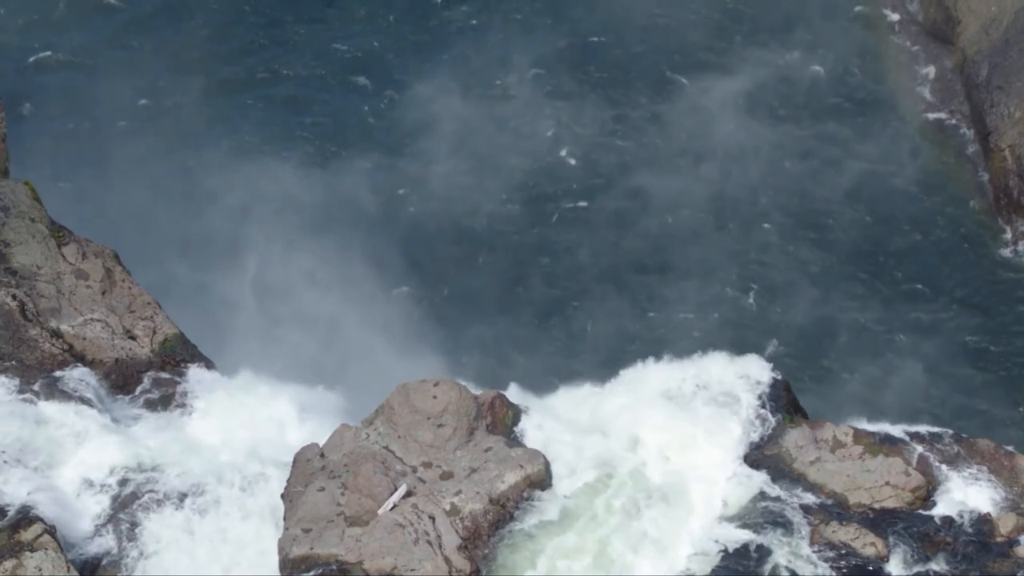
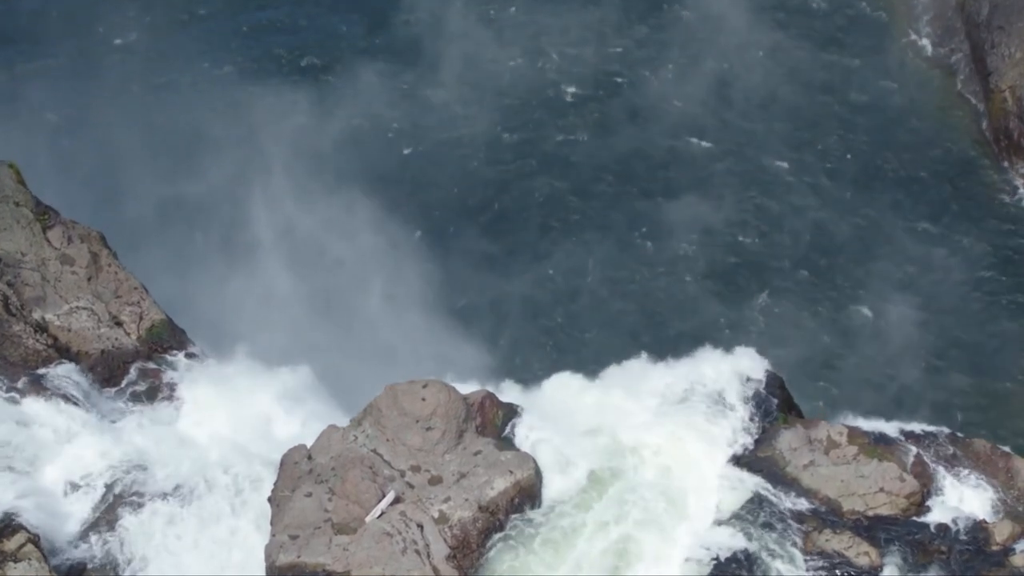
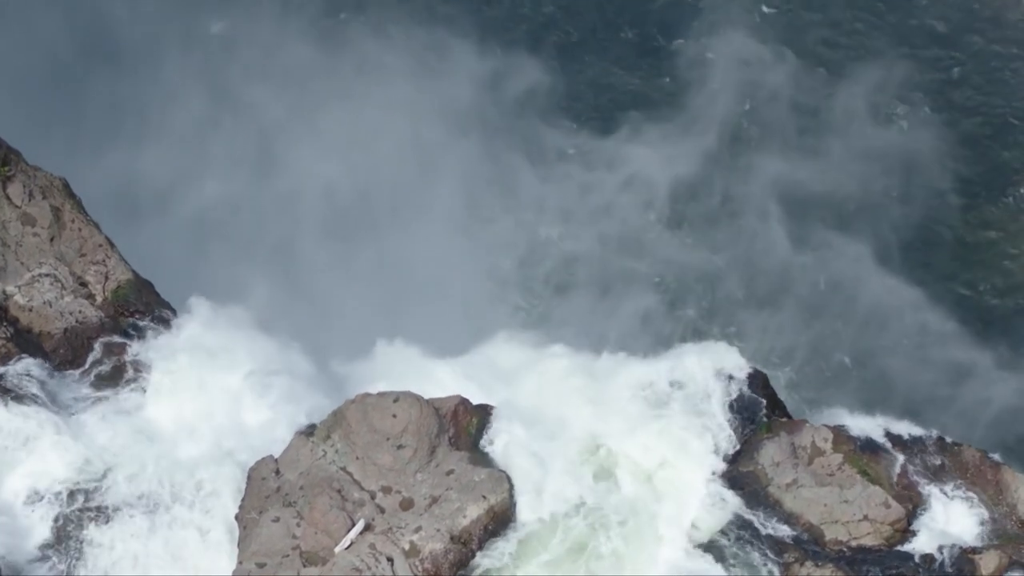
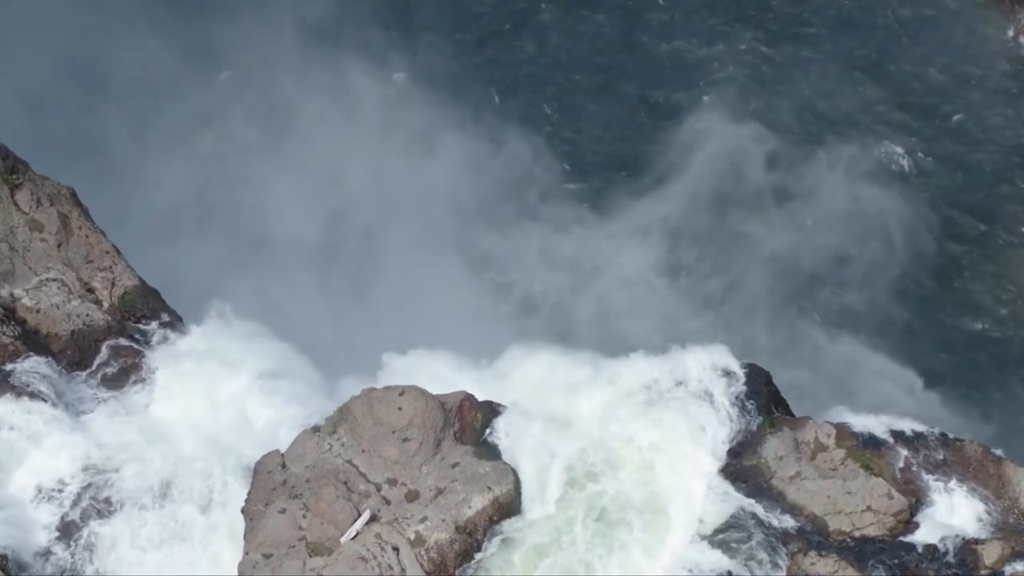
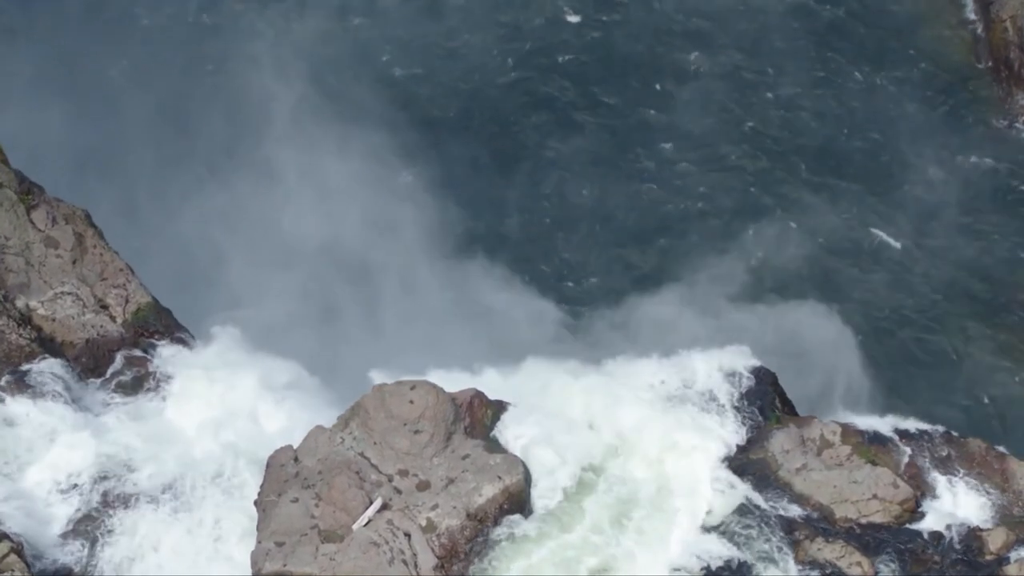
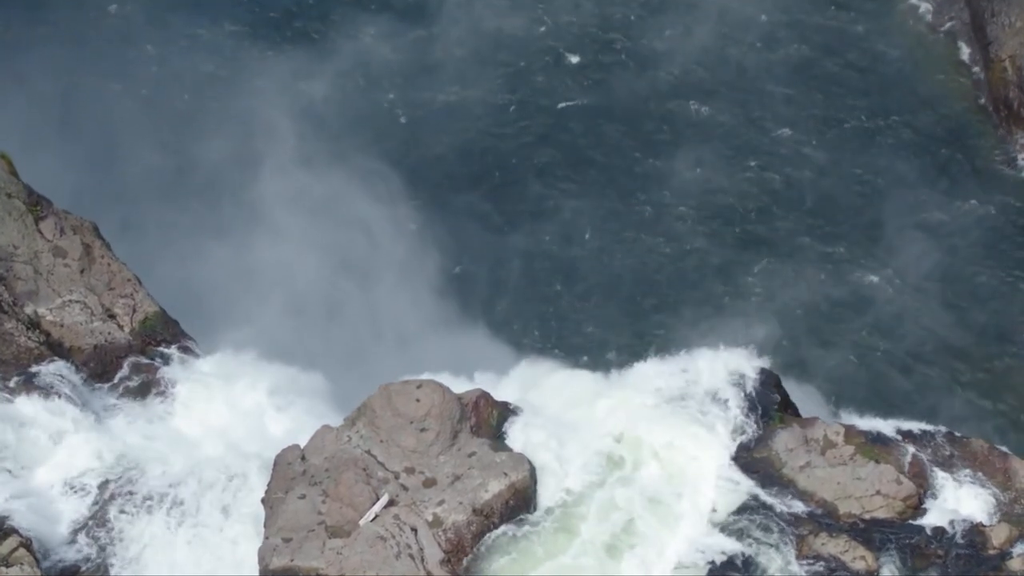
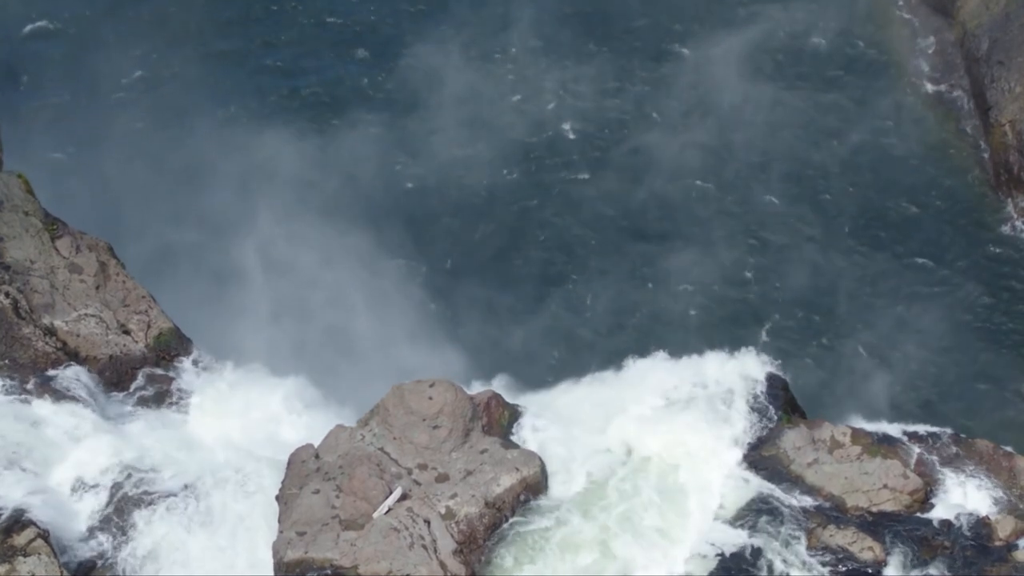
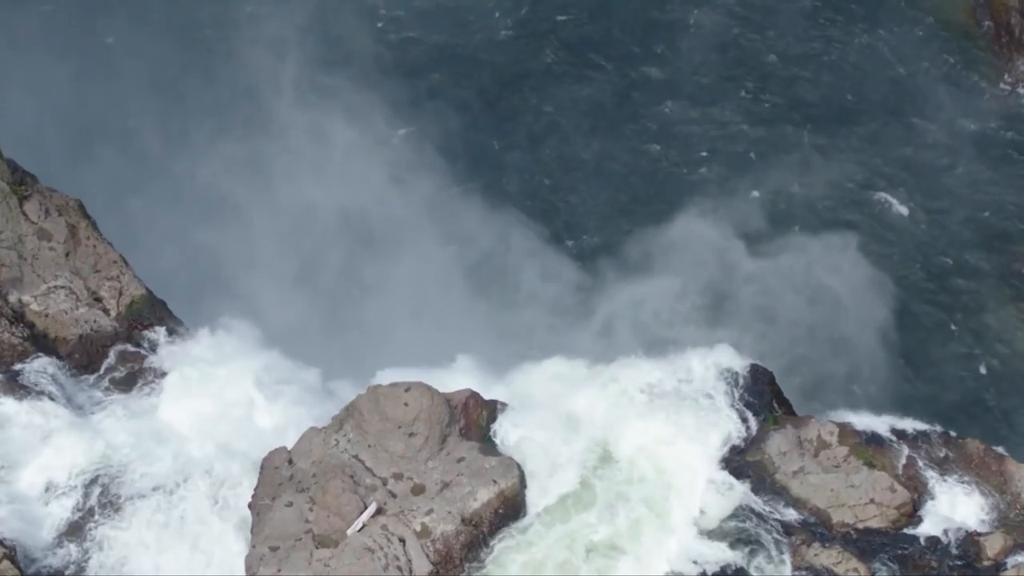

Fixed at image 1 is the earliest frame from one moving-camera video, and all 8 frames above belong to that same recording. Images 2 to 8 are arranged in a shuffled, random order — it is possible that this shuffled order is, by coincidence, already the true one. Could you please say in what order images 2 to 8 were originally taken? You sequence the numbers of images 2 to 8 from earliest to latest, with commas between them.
7, 2, 6, 5, 8, 4, 3
